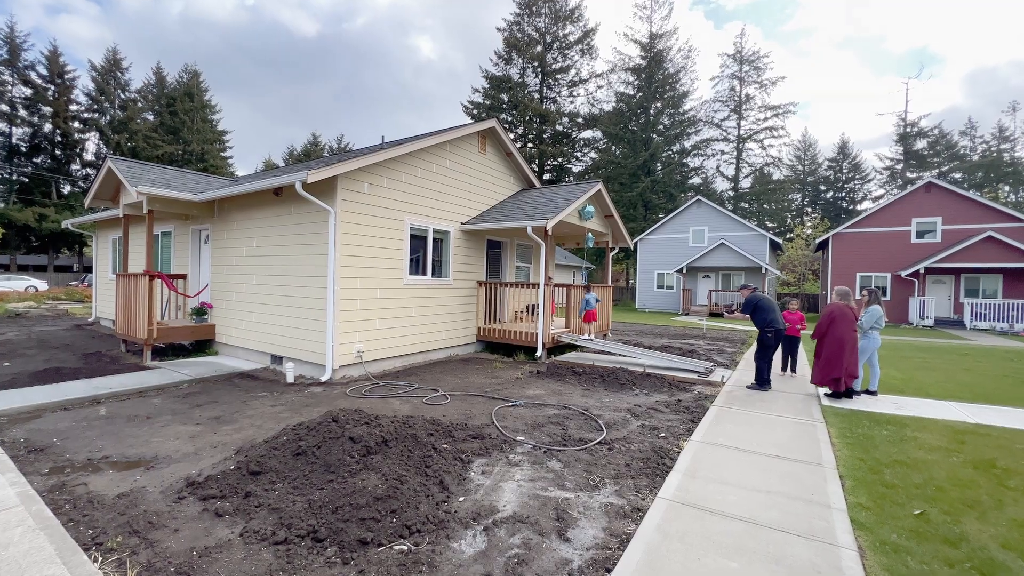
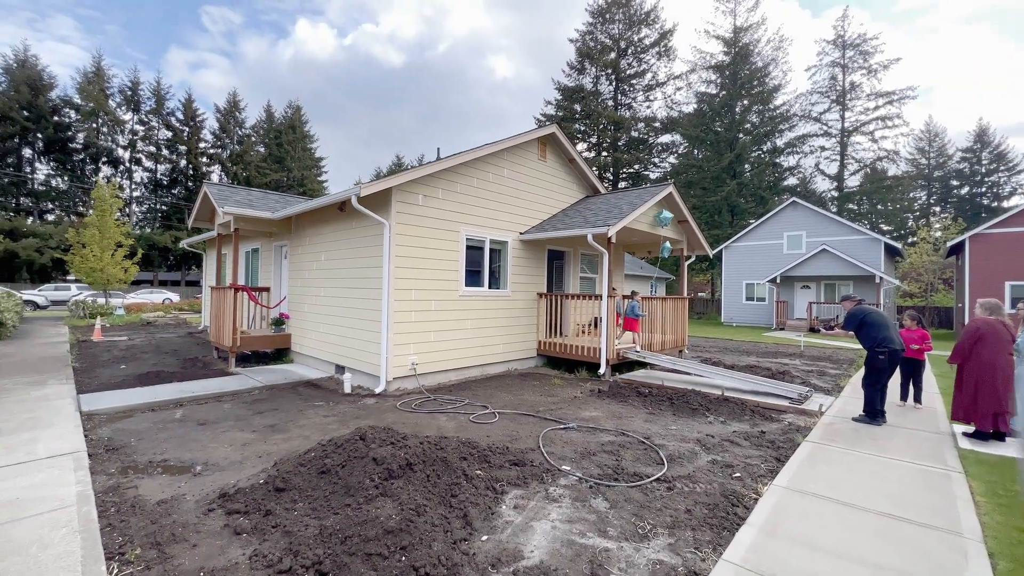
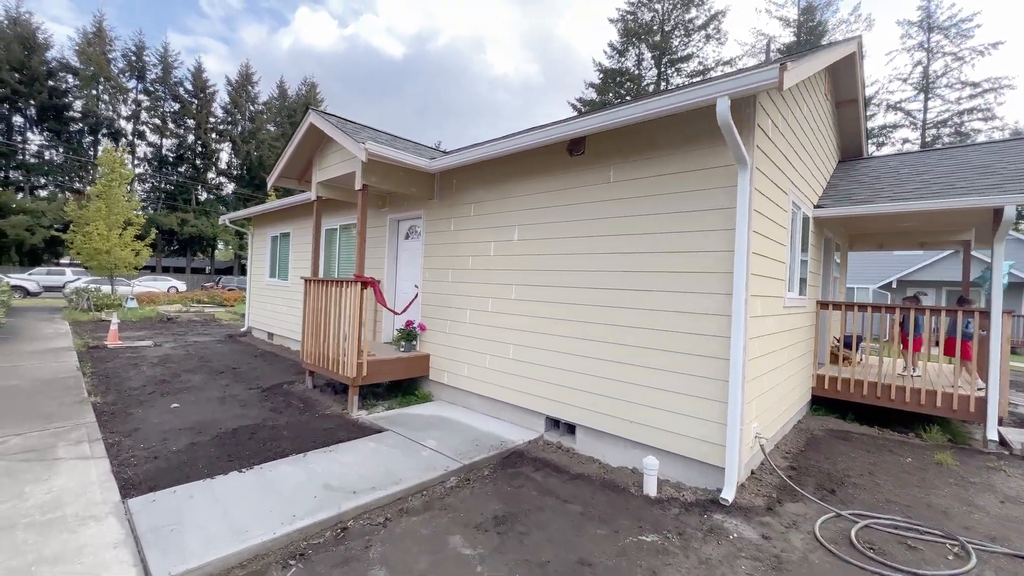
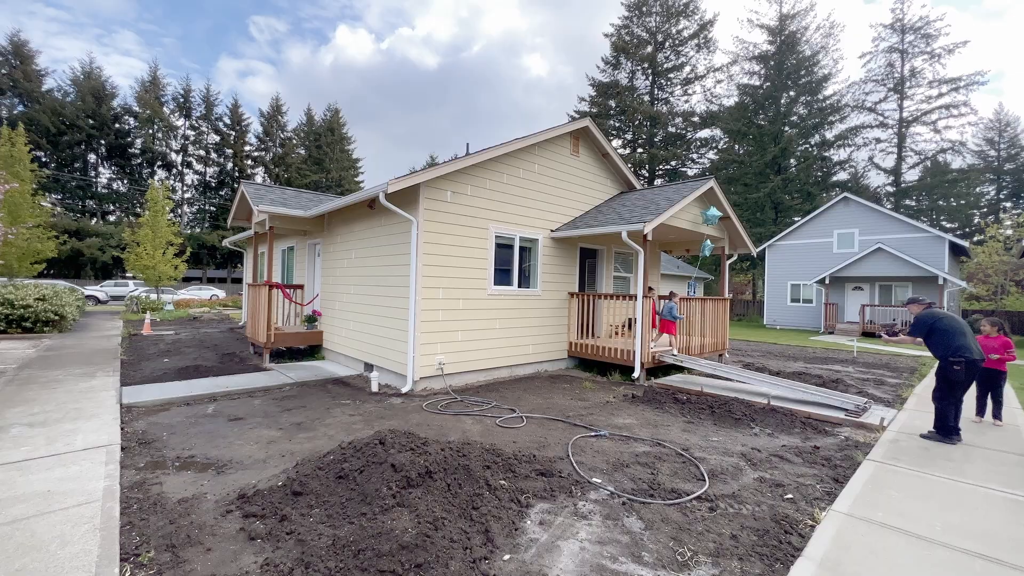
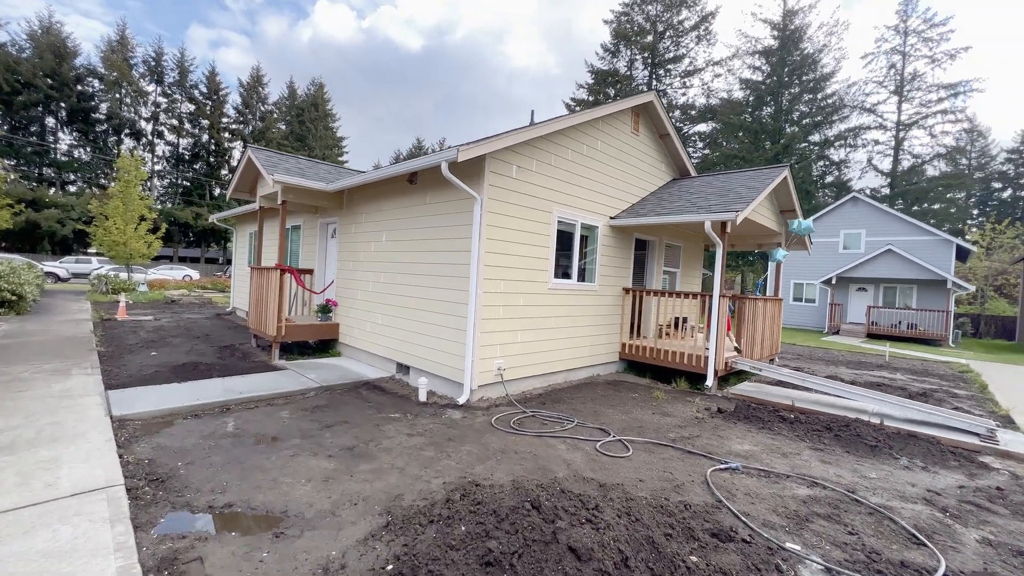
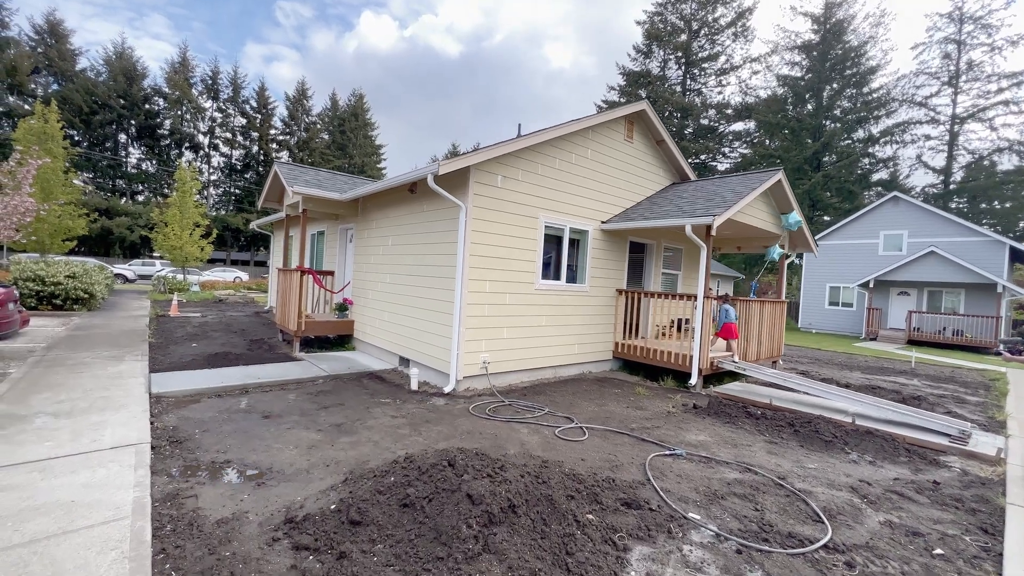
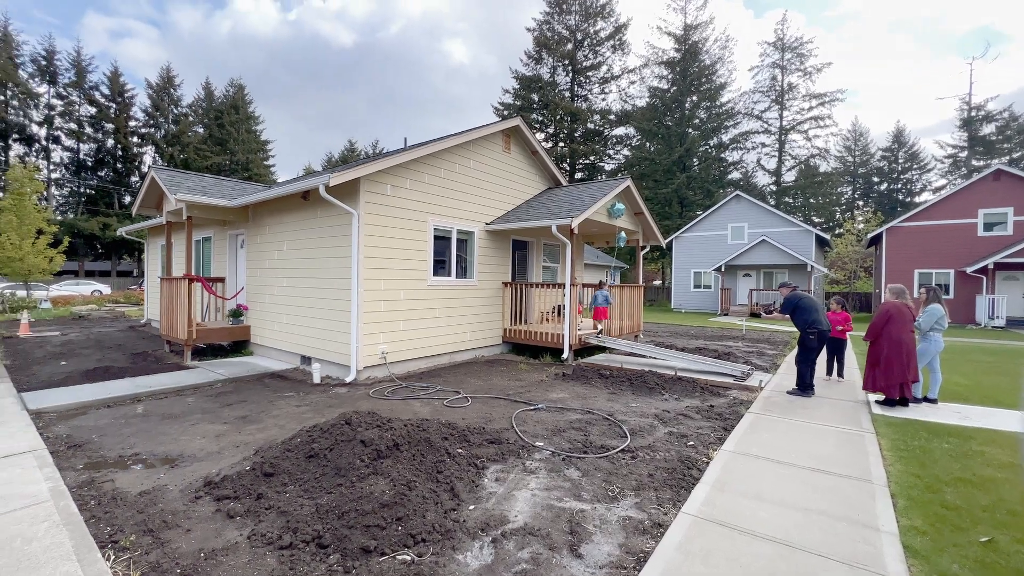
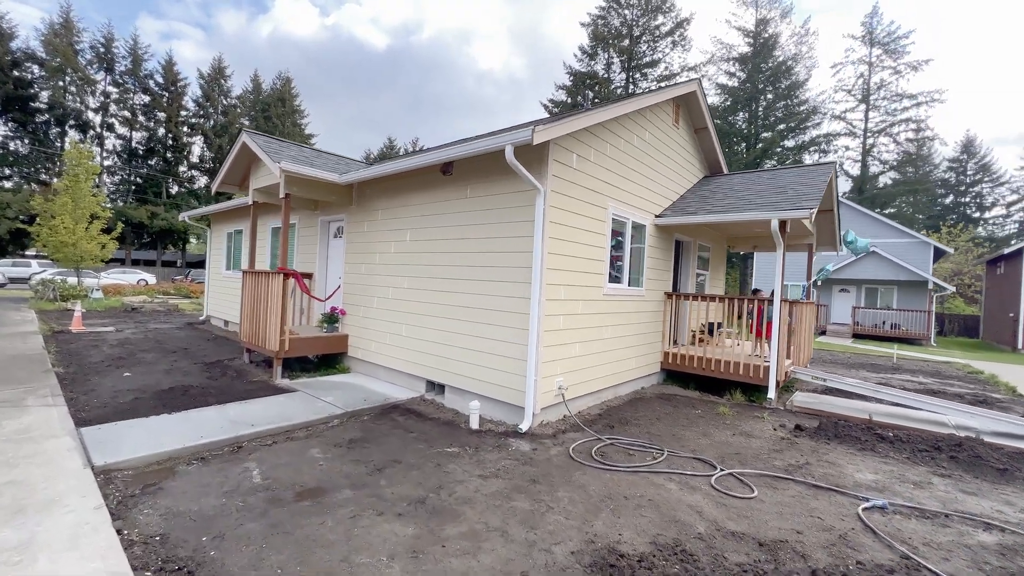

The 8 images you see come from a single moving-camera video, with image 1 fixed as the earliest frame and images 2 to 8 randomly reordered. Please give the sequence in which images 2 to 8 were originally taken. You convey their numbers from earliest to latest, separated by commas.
7, 2, 4, 6, 5, 8, 3
